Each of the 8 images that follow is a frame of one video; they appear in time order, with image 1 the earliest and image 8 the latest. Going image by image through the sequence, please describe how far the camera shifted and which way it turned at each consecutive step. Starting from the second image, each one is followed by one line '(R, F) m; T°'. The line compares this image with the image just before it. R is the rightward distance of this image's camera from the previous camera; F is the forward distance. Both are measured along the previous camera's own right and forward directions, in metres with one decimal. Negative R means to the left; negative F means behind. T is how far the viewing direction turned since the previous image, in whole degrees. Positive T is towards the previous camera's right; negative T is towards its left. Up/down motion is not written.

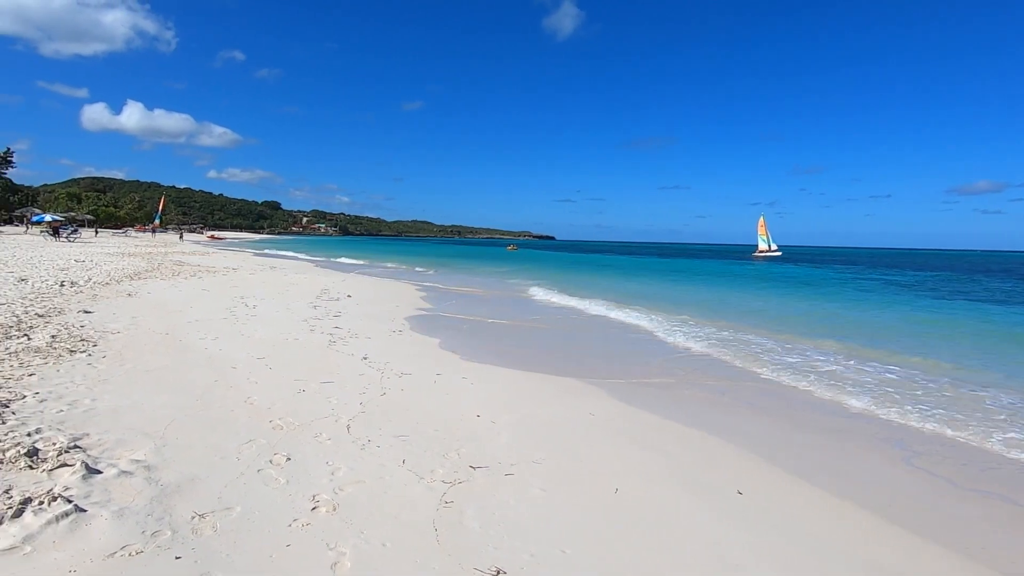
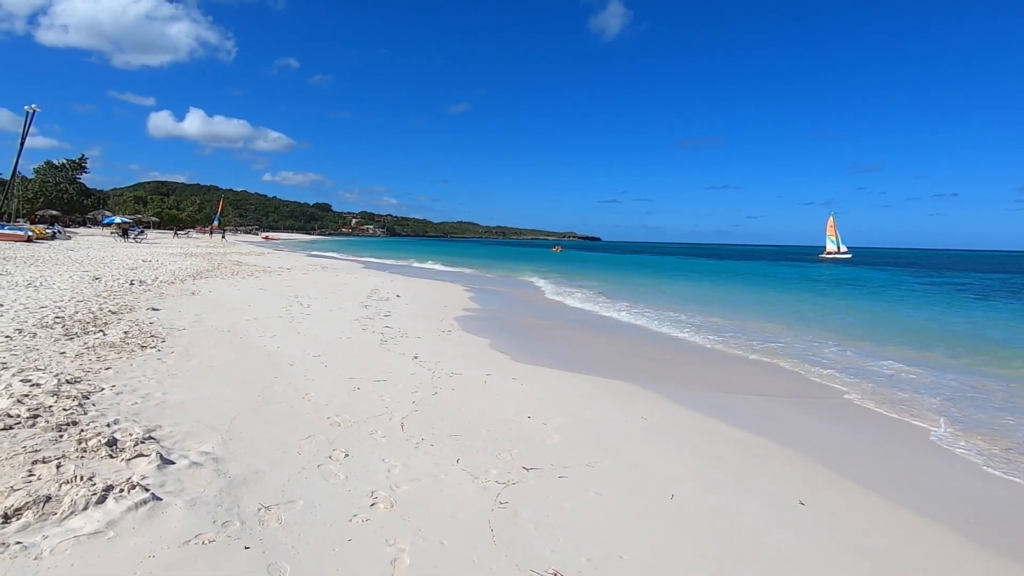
(-0.1, 0.0) m; -4°
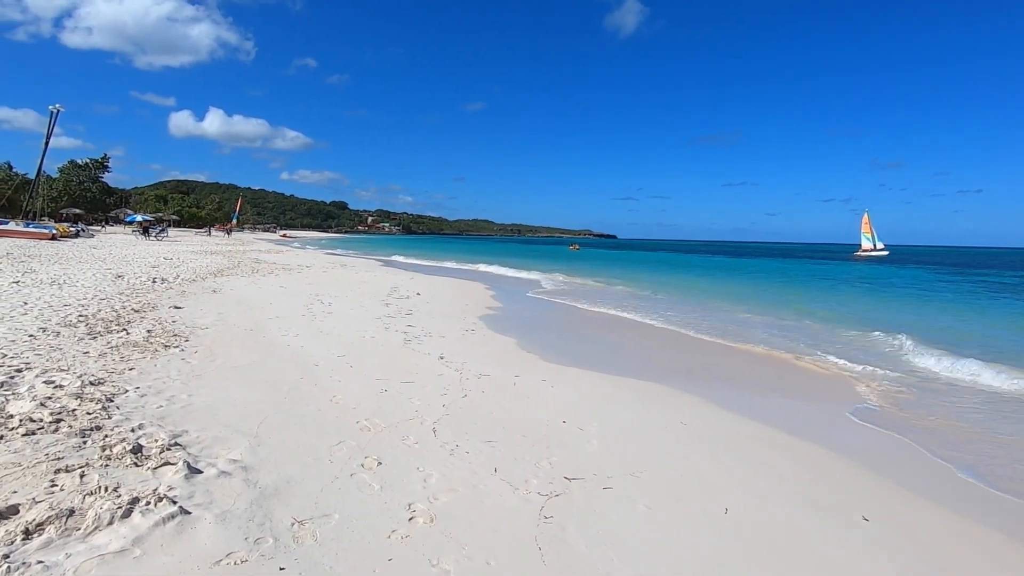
(-0.2, +0.2) m; -1°
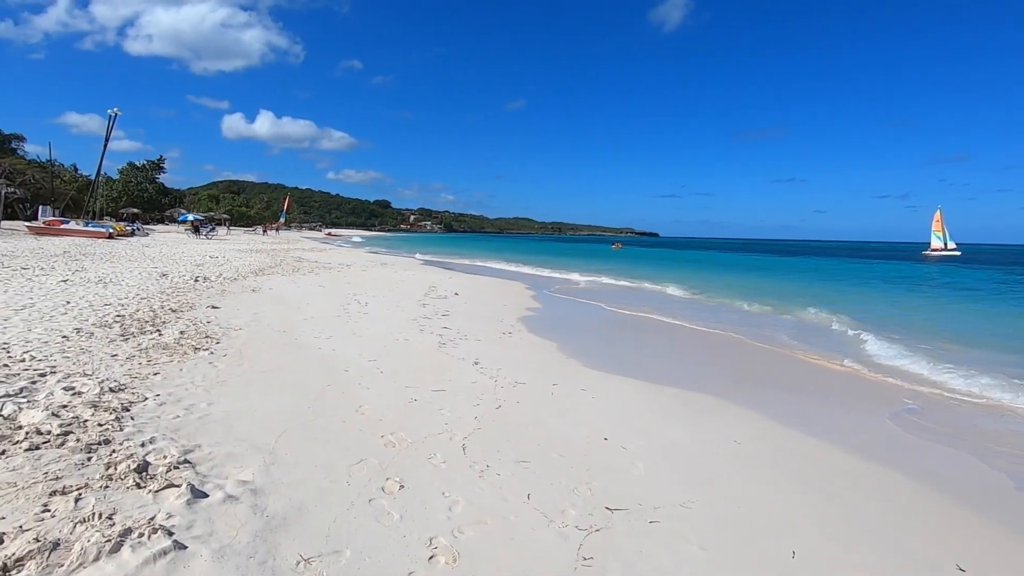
(0.0, +0.4) m; -4°
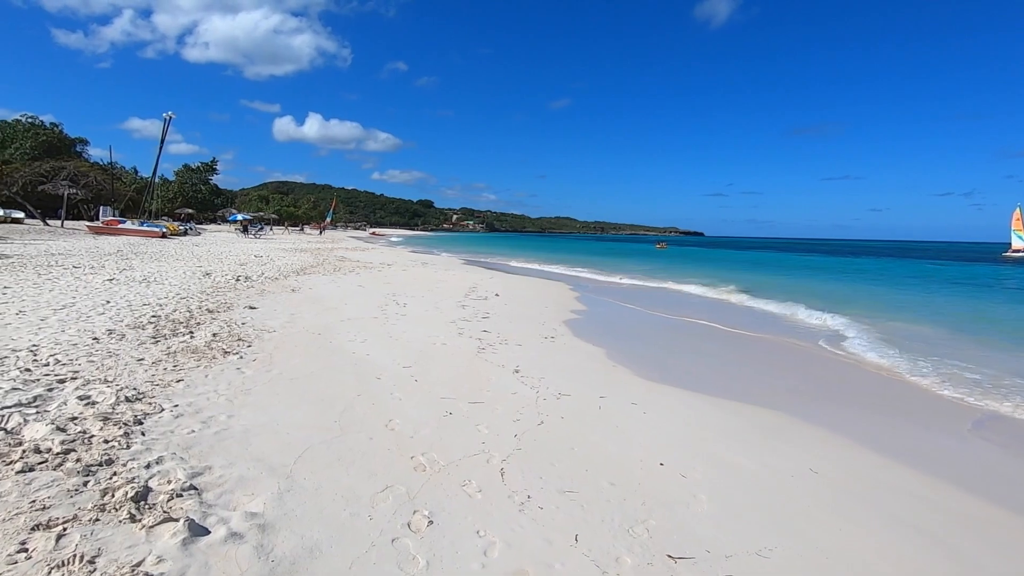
(0.0, +0.5) m; -4°
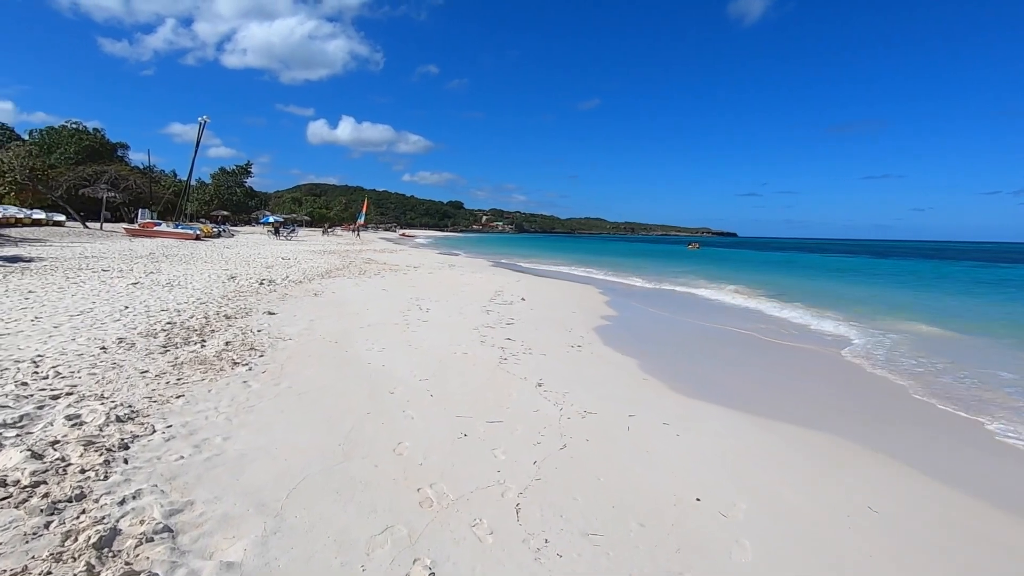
(+0.1, +0.4) m; -3°
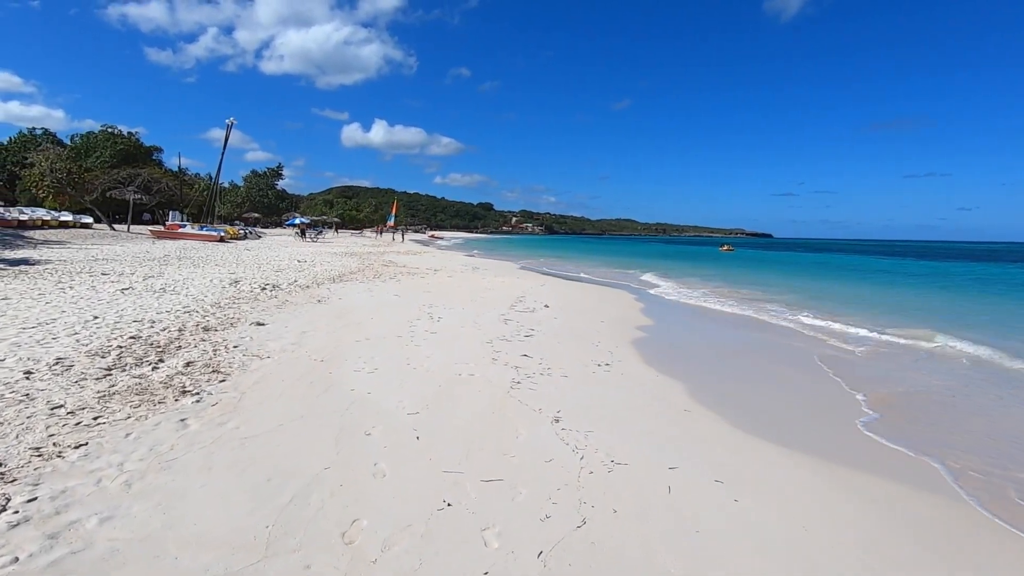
(+0.2, +1.2) m; -3°
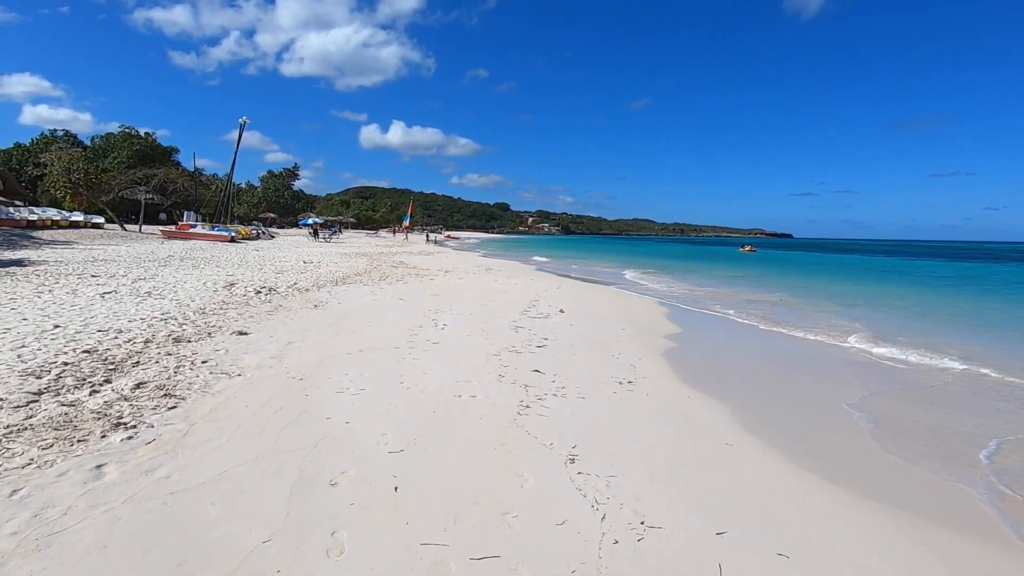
(+0.1, +0.9) m; -2°
